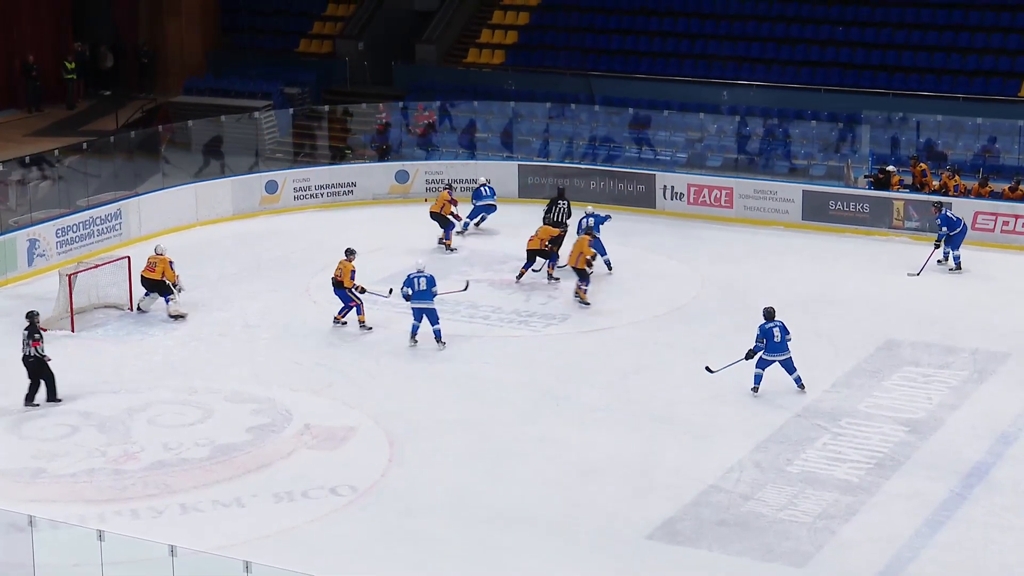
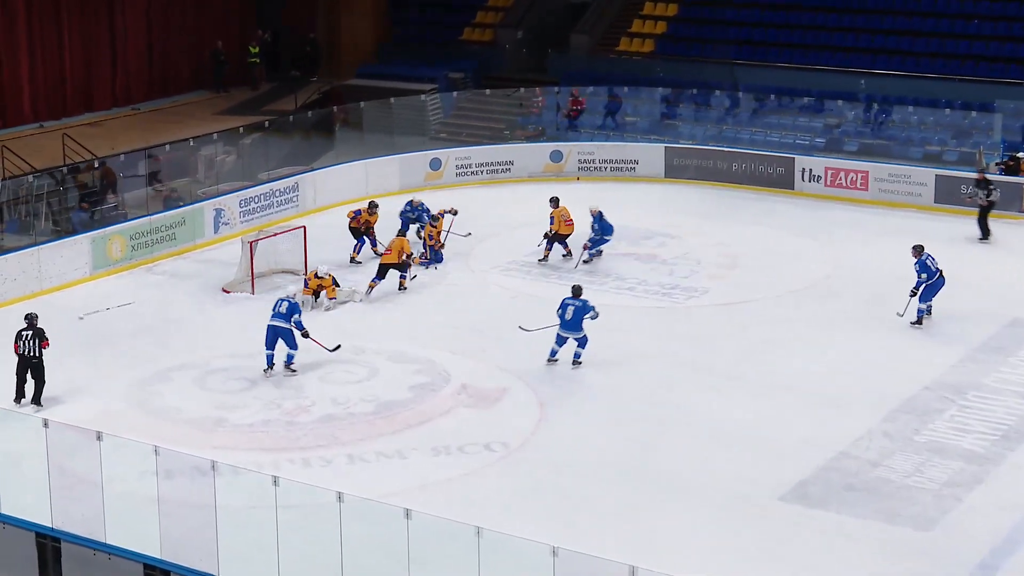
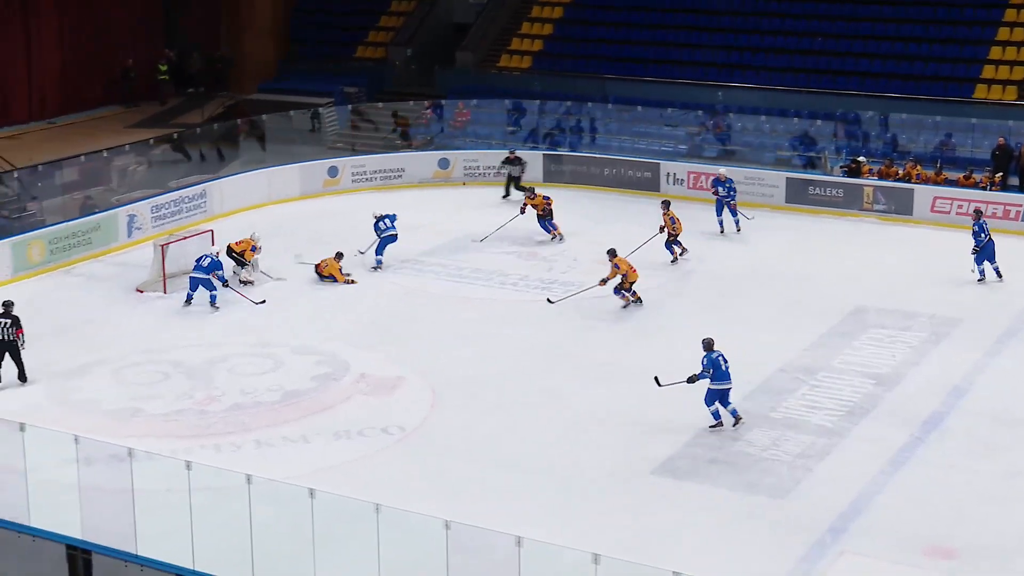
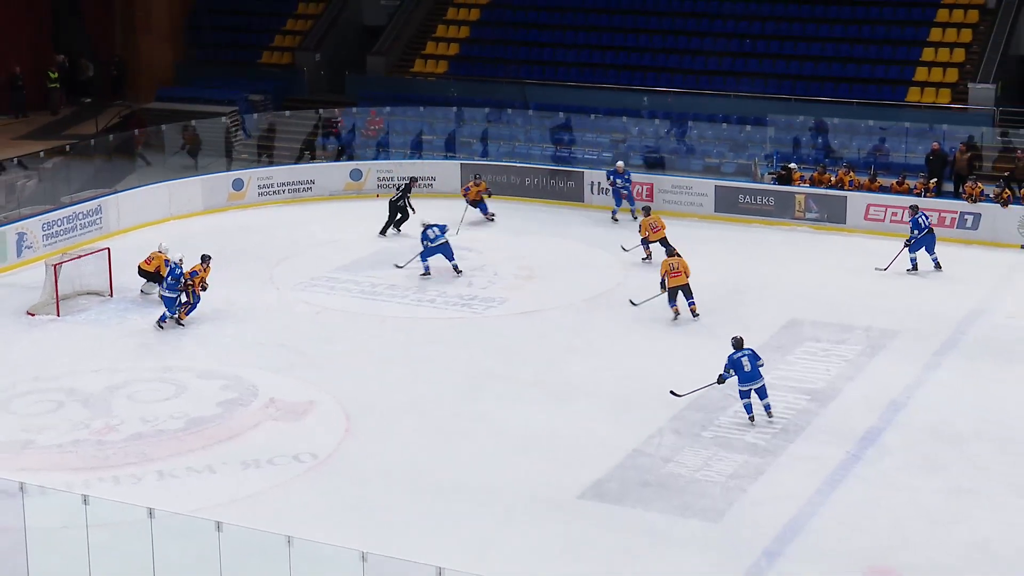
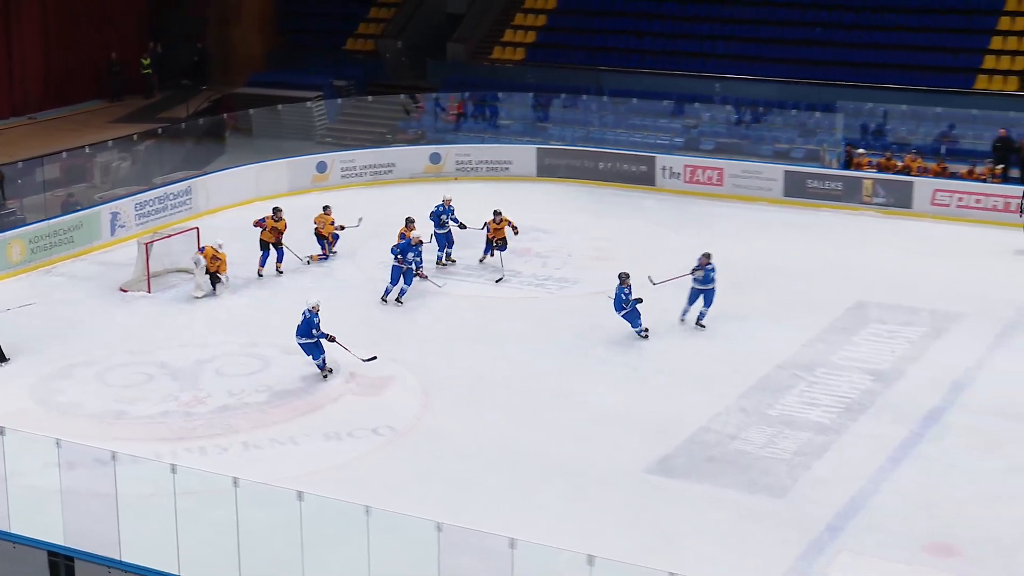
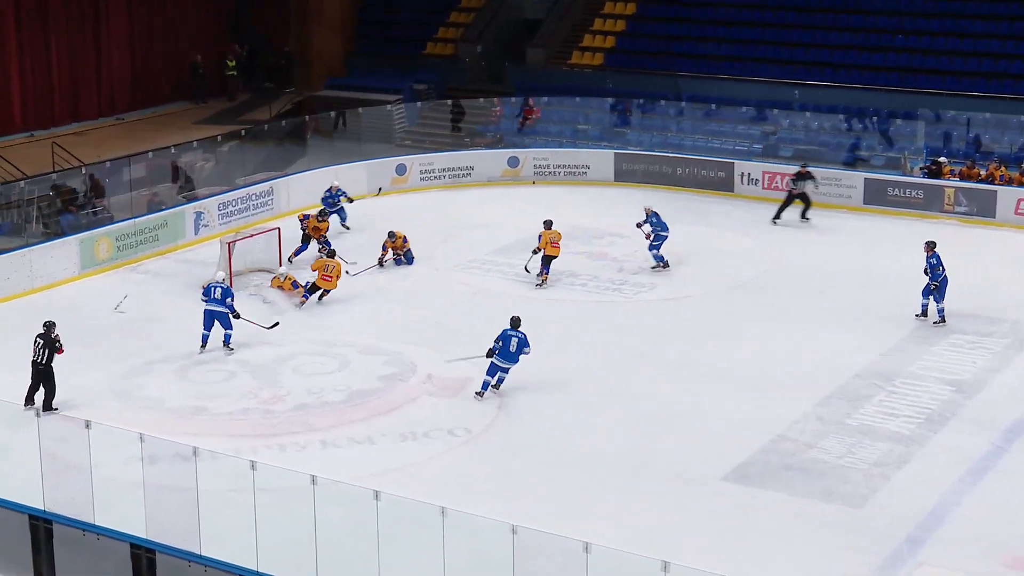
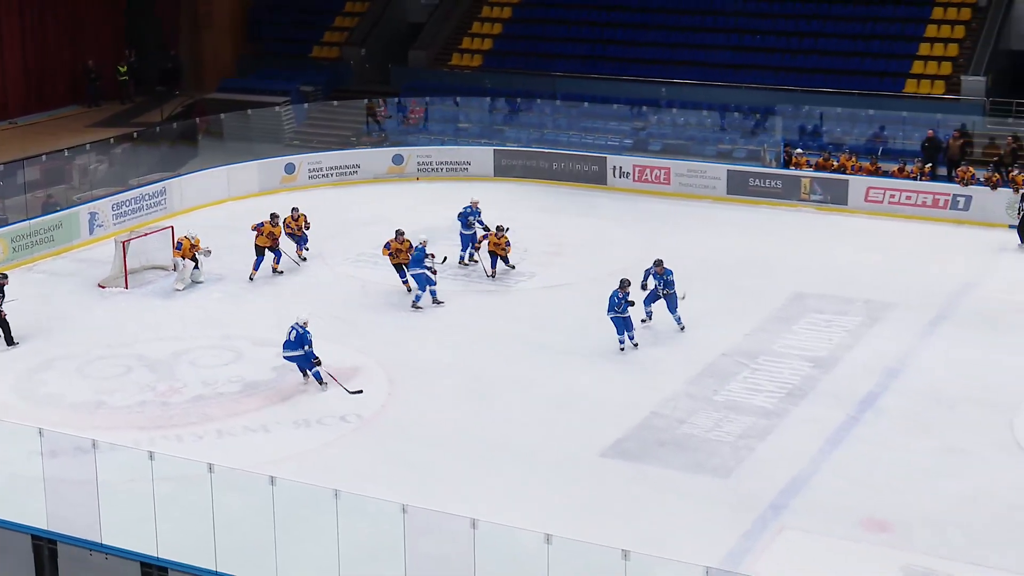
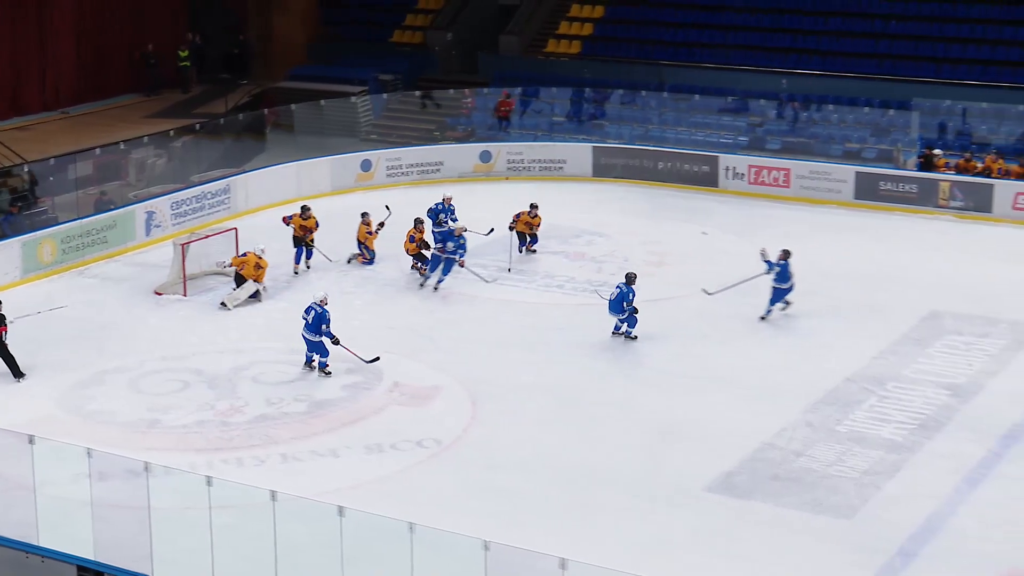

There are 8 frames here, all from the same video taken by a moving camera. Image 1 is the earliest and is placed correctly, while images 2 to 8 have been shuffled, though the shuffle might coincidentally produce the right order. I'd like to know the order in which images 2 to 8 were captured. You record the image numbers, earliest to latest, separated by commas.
4, 3, 6, 2, 8, 5, 7
